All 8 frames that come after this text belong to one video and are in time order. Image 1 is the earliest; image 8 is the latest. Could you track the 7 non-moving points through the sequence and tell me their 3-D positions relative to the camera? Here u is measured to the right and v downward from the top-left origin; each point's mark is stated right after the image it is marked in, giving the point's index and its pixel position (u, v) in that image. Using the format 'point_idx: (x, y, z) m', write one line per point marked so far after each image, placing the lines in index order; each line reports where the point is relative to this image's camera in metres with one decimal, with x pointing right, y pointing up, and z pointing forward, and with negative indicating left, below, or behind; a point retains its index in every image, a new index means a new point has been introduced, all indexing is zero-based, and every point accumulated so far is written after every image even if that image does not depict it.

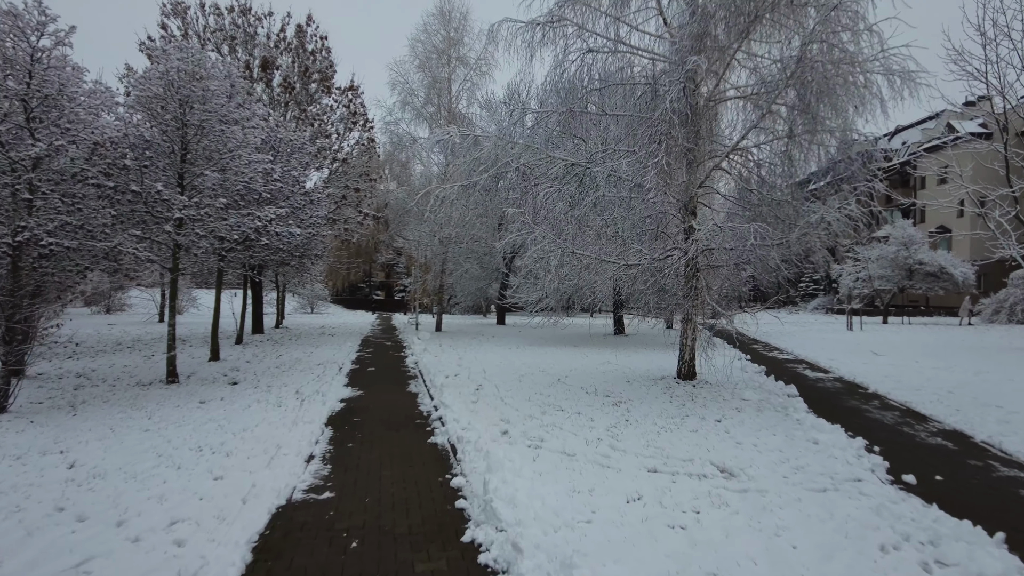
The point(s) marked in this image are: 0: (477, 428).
0: (-0.3, -1.3, +6.1) m
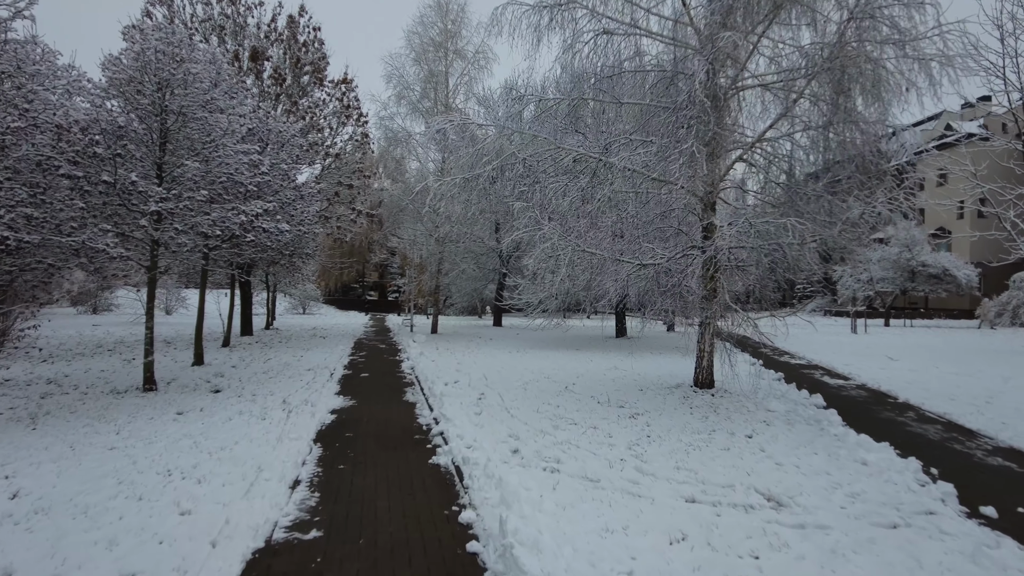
0: (-0.2, -1.3, +5.4) m
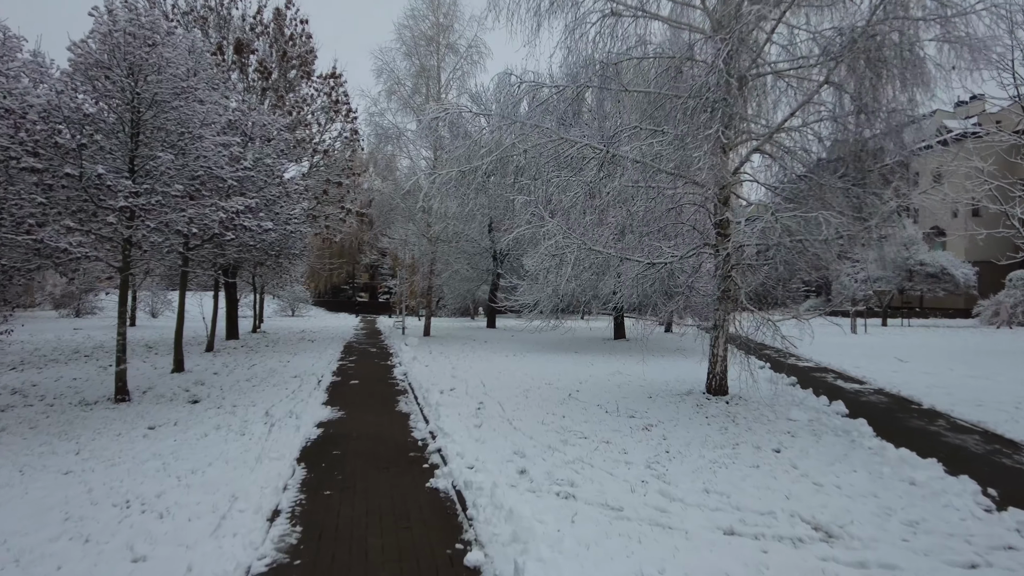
0: (-0.2, -1.3, +4.9) m
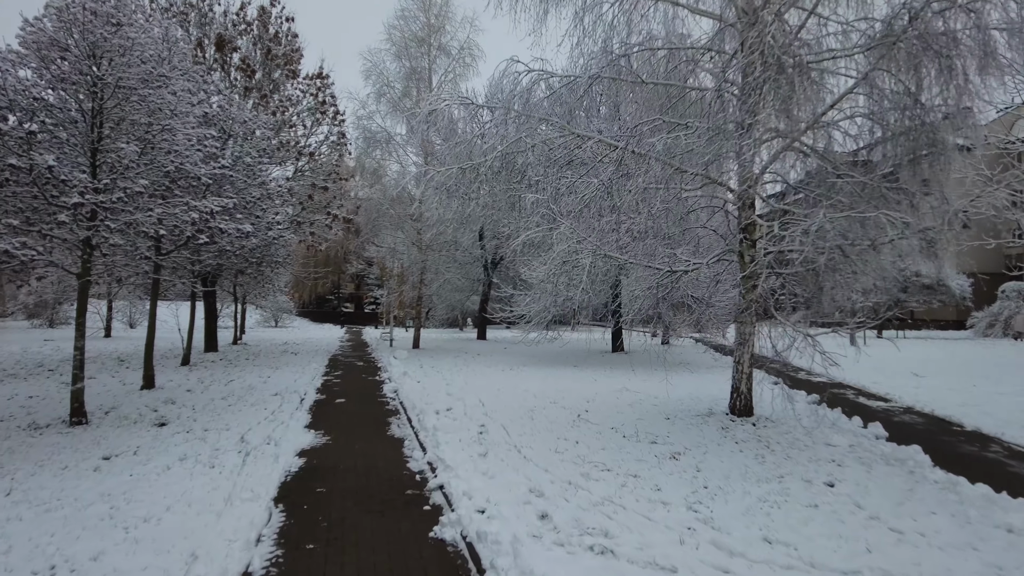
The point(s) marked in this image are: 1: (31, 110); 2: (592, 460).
0: (-0.1, -1.4, +4.1) m
1: (-4.8, +1.8, +6.5) m
2: (+0.7, -1.5, +5.6) m
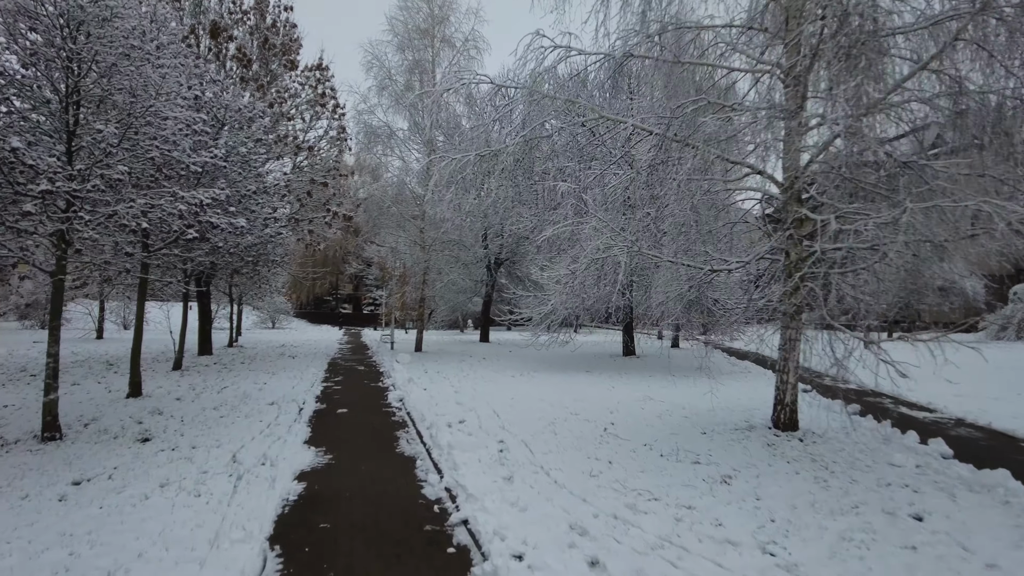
0: (+0.2, -1.4, +3.4) m
1: (-4.6, +1.8, +5.8) m
2: (+0.9, -1.5, +4.9) m
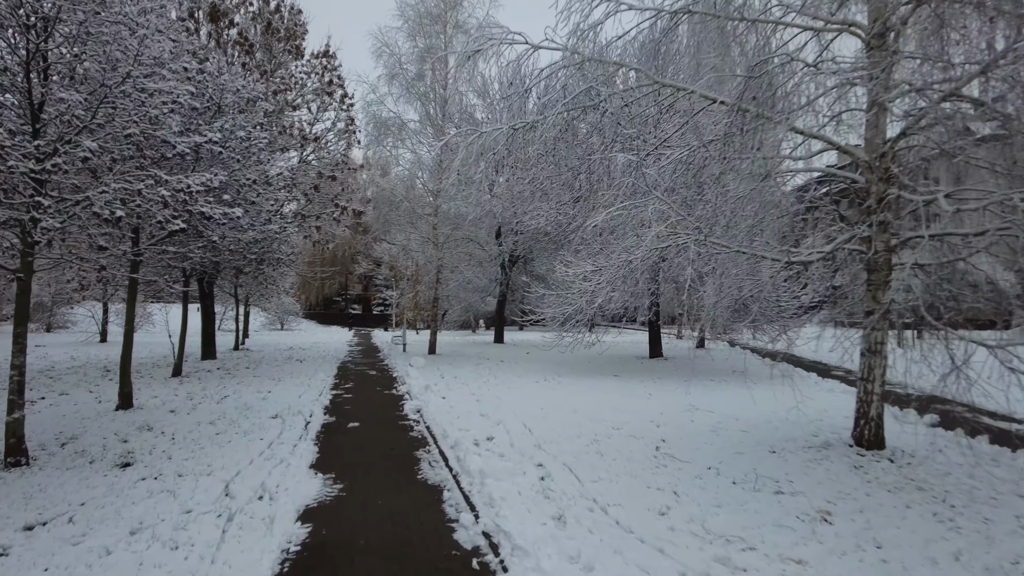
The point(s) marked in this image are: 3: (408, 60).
0: (+0.5, -1.4, +2.4) m
1: (-4.3, +1.8, +4.9) m
2: (+1.2, -1.5, +3.9) m
3: (-2.8, +6.1, +17.3) m
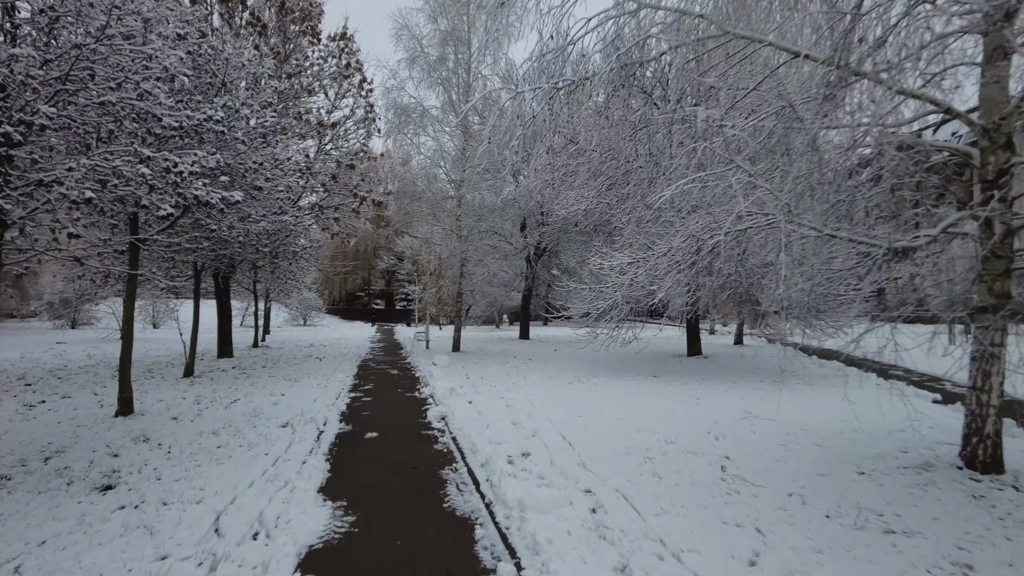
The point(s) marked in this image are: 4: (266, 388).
0: (+0.7, -1.4, +1.5) m
1: (-4.0, +1.8, +4.2) m
2: (+1.5, -1.4, +3.0) m
3: (-2.1, +6.2, +16.5) m
4: (-3.9, -1.6, +10.4) m
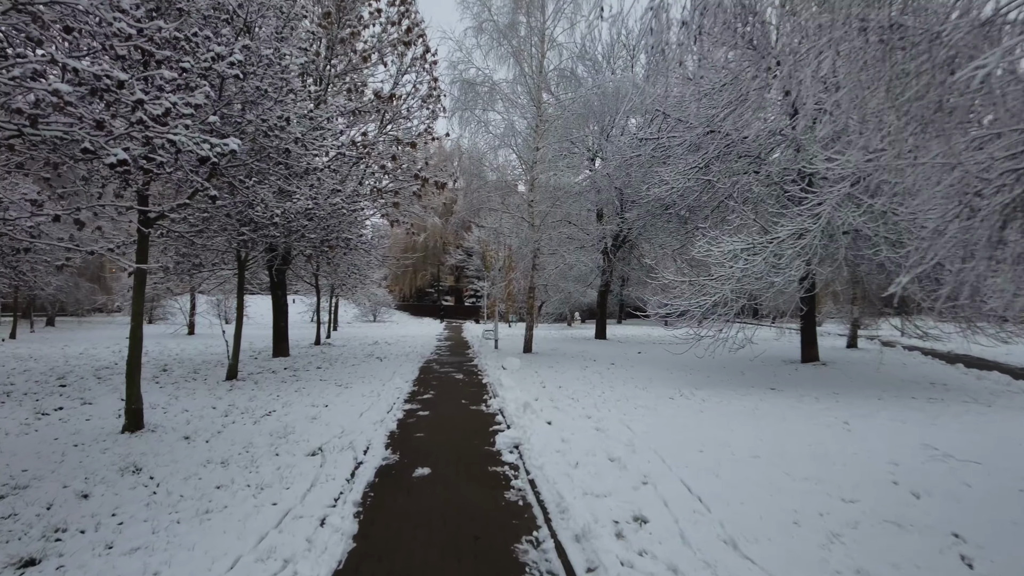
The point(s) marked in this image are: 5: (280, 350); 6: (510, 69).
0: (+0.9, -1.3, -0.3) m
1: (-3.5, +1.9, +2.8) m
2: (+1.8, -1.3, +1.1) m
3: (-0.3, +6.4, +14.8) m
4: (-2.8, -1.5, +8.9) m
5: (-5.1, -1.3, +14.2) m
6: (0.0, +4.9, +14.7) m
